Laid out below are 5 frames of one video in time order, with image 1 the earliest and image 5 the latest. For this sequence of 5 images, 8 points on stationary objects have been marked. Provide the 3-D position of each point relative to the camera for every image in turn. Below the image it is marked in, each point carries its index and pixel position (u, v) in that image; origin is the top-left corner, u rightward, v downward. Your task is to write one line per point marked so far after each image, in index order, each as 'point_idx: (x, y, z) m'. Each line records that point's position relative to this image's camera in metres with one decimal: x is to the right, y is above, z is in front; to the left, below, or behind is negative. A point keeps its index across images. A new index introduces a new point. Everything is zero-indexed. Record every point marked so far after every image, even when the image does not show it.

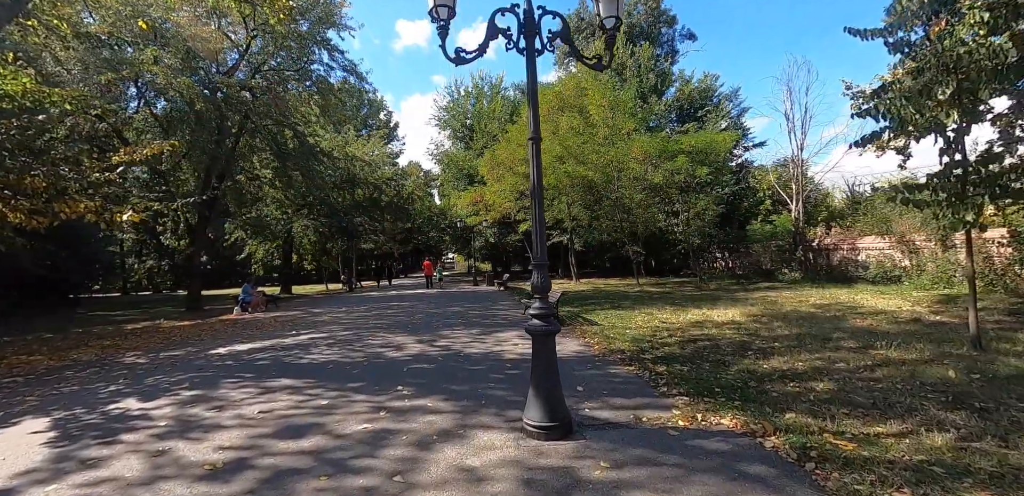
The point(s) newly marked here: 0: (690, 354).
0: (+2.8, -1.7, +8.1) m
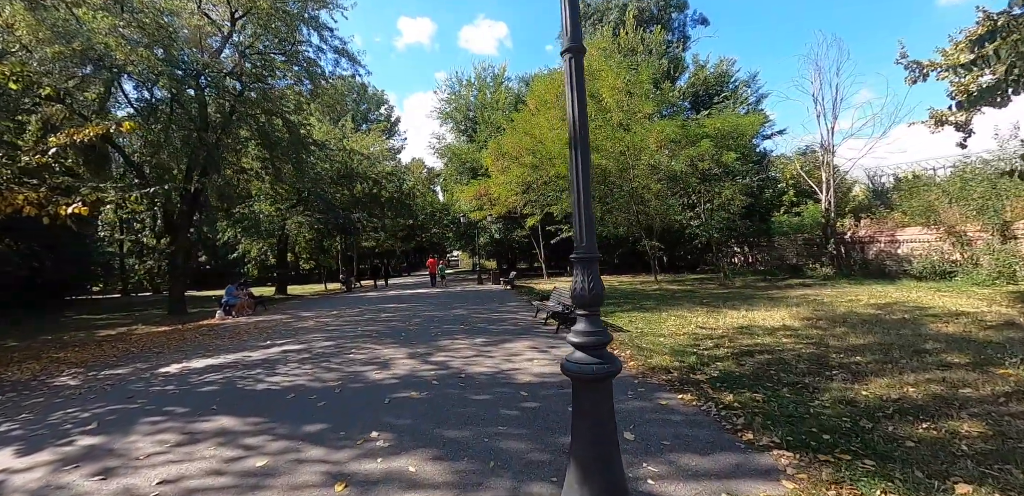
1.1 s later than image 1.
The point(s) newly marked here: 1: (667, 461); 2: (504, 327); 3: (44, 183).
0: (+3.0, -1.6, +6.3) m
1: (+1.1, -1.5, +3.6) m
2: (-0.2, -1.6, +10.2) m
3: (-9.4, +1.3, +10.2) m
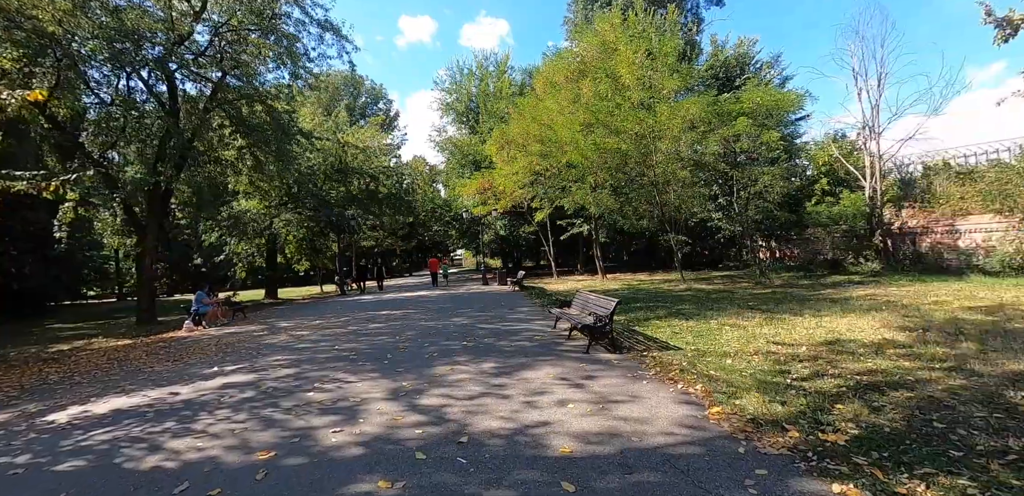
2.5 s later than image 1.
0: (+3.2, -1.5, +4.1) m
1: (+1.3, -1.4, +1.4) m
2: (+0.1, -1.5, +8.0) m
3: (-9.2, +1.3, +8.1) m
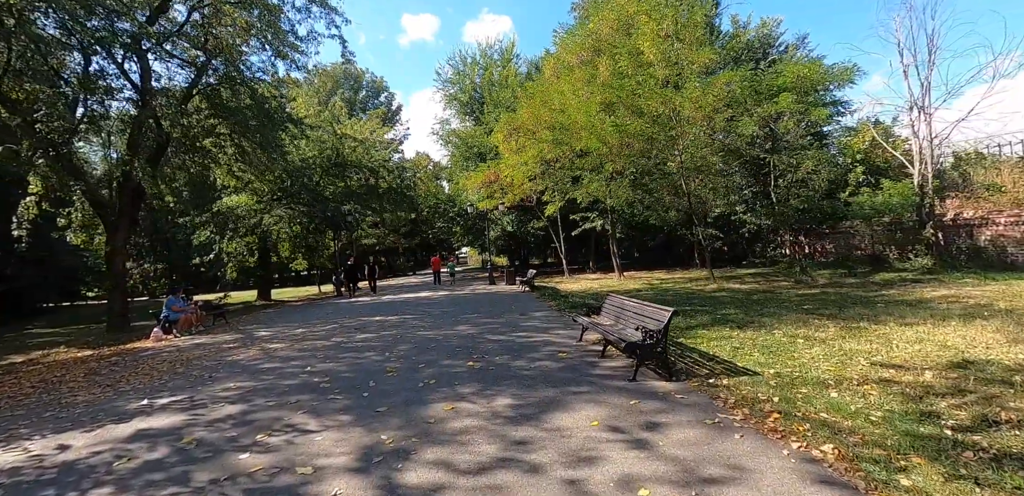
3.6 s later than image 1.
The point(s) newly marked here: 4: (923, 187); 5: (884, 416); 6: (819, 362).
0: (+3.4, -1.4, +2.2) m
1: (+1.5, -1.4, -0.5) m
2: (+0.3, -1.4, +6.2) m
3: (-9.0, +1.3, +6.3) m
4: (+14.5, +2.2, +18.1) m
5: (+3.1, -1.4, +4.3) m
6: (+3.7, -1.4, +6.1) m
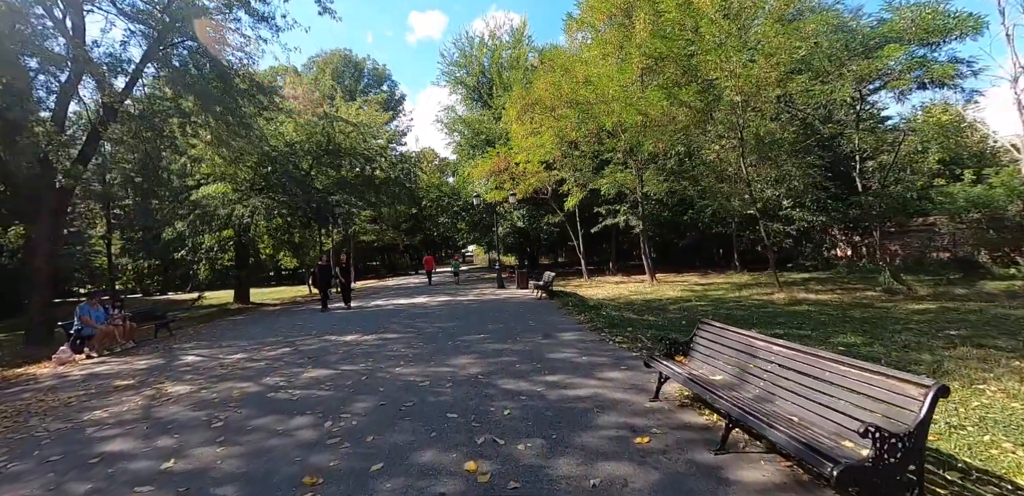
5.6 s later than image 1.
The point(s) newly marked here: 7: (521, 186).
0: (+3.6, -1.4, -0.9) m
1: (+1.6, -1.4, -3.6) m
2: (+0.6, -1.4, +3.0) m
3: (-8.7, +1.4, +3.3) m
4: (+15.0, +2.1, +14.7) m
5: (+3.3, -1.4, +1.1) m
6: (+3.9, -1.3, +2.9) m
7: (+0.4, +2.4, +19.7) m
